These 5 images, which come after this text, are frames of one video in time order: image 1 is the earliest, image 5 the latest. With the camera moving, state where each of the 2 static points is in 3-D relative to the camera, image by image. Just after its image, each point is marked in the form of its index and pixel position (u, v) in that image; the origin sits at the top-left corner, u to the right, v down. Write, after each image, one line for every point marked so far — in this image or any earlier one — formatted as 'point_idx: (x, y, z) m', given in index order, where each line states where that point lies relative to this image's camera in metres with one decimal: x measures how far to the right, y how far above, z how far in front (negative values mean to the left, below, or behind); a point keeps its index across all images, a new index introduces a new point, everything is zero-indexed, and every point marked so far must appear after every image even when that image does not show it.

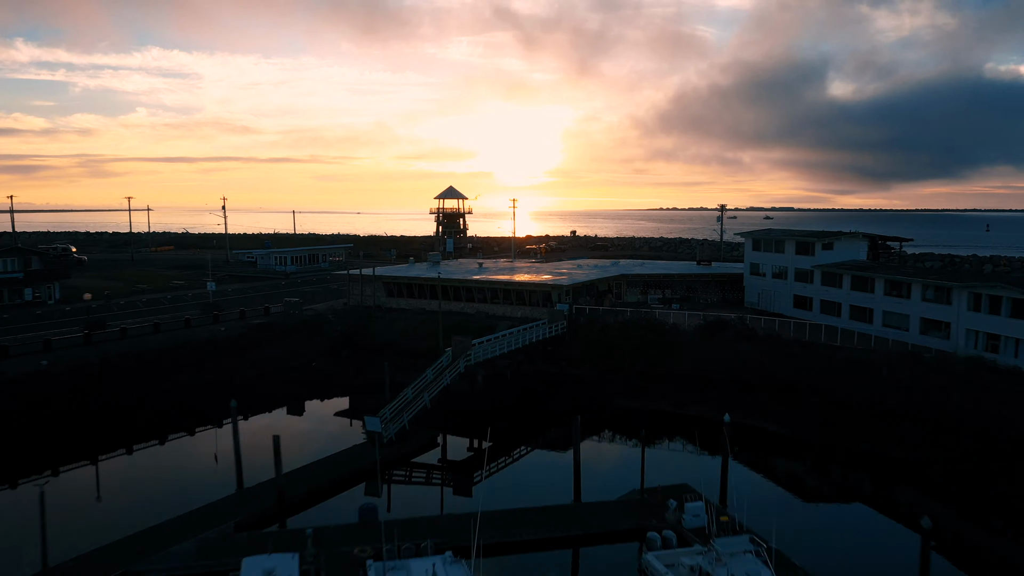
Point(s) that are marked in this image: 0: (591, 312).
0: (+2.4, -0.7, +18.8) m
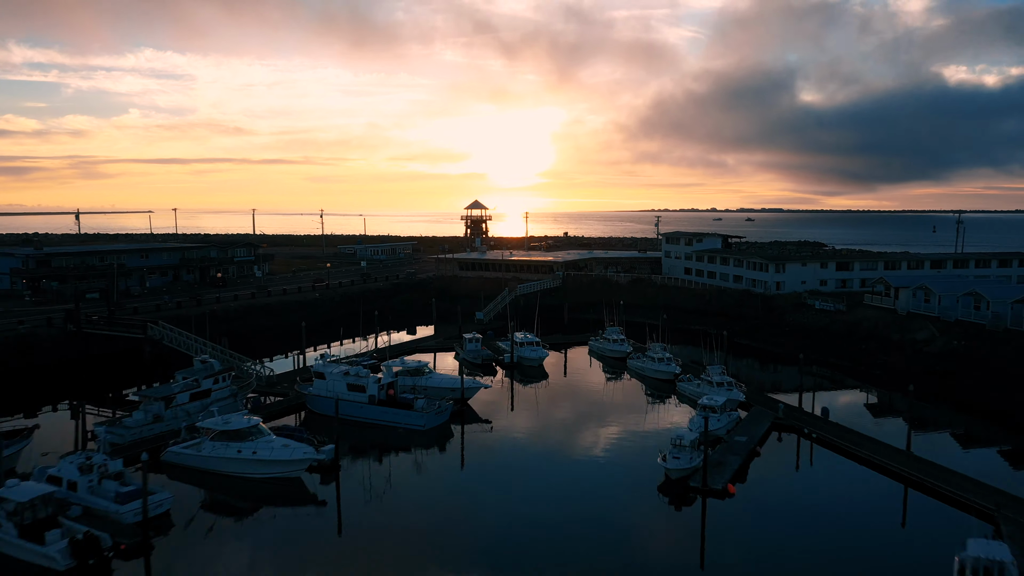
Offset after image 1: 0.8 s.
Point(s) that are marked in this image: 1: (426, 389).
0: (+3.7, +0.7, +35.8) m
1: (-2.6, -3.0, +18.0) m
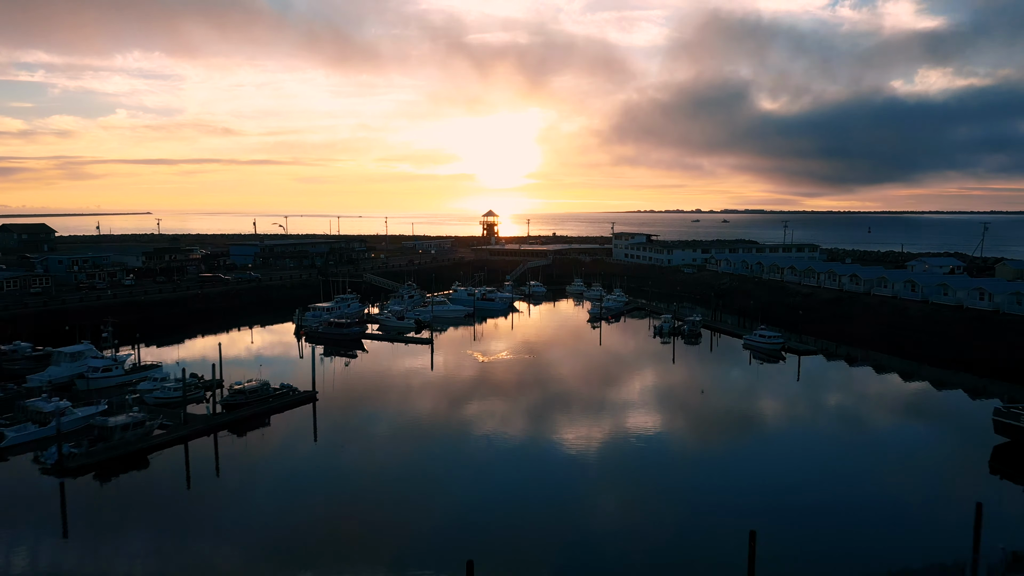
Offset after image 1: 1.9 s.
0: (+4.7, +3.1, +61.4) m
1: (-1.1, -0.7, +43.4) m
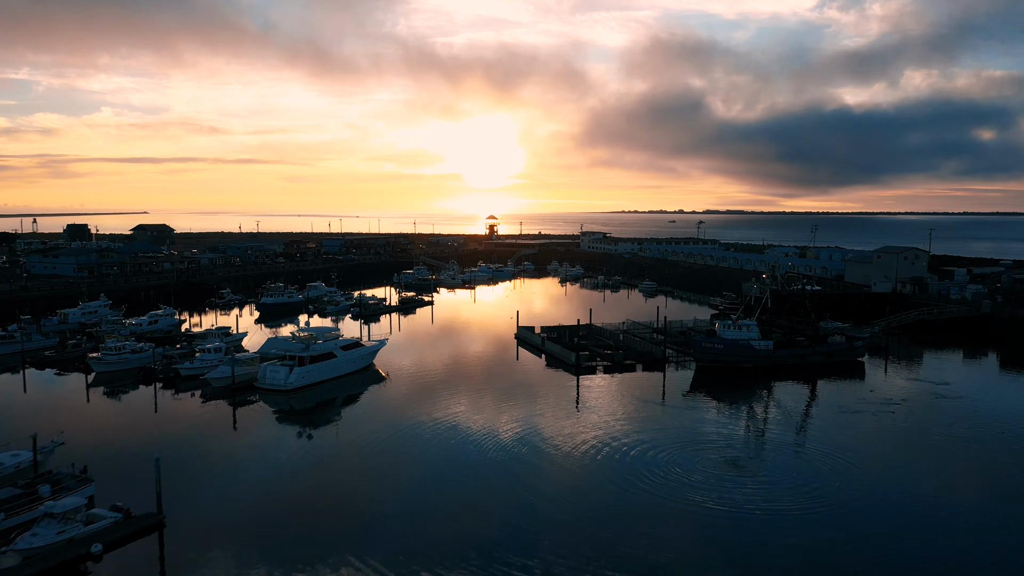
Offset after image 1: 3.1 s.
0: (+4.5, +5.8, +89.7) m
1: (-1.0, +2.1, +71.6) m
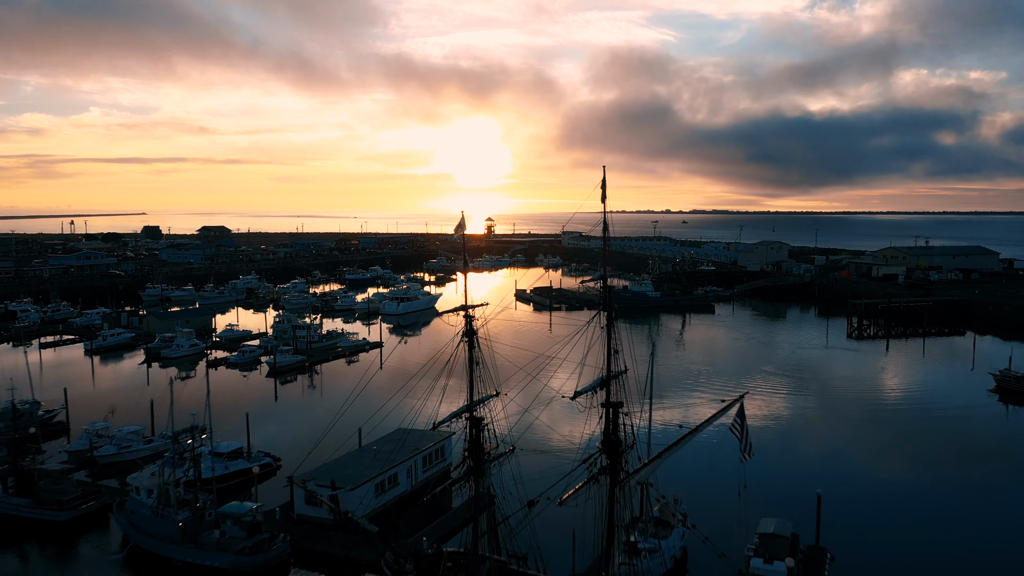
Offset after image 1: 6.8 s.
0: (+3.4, +8.1, +113.5) m
1: (-1.6, +4.3, +95.4) m
